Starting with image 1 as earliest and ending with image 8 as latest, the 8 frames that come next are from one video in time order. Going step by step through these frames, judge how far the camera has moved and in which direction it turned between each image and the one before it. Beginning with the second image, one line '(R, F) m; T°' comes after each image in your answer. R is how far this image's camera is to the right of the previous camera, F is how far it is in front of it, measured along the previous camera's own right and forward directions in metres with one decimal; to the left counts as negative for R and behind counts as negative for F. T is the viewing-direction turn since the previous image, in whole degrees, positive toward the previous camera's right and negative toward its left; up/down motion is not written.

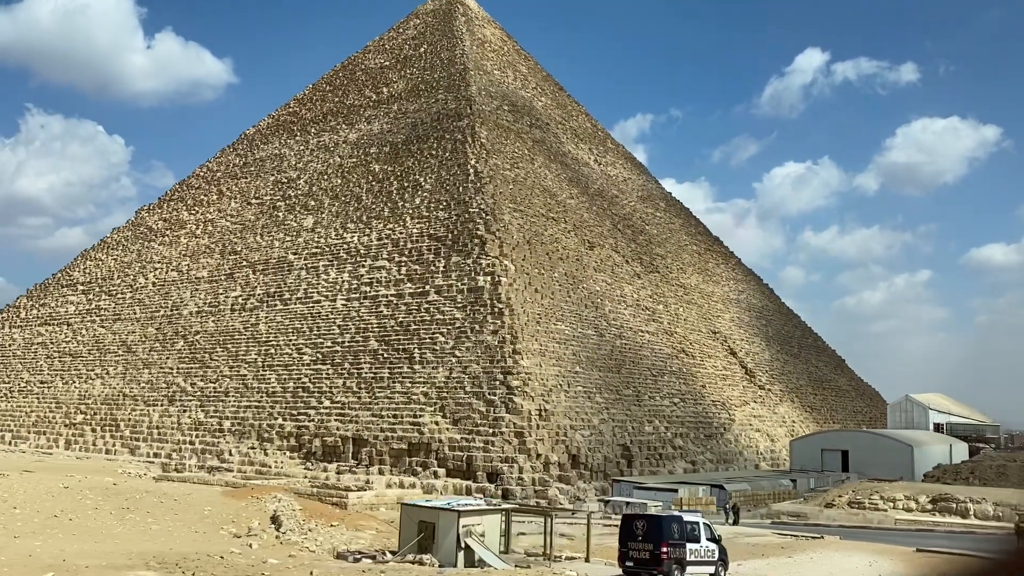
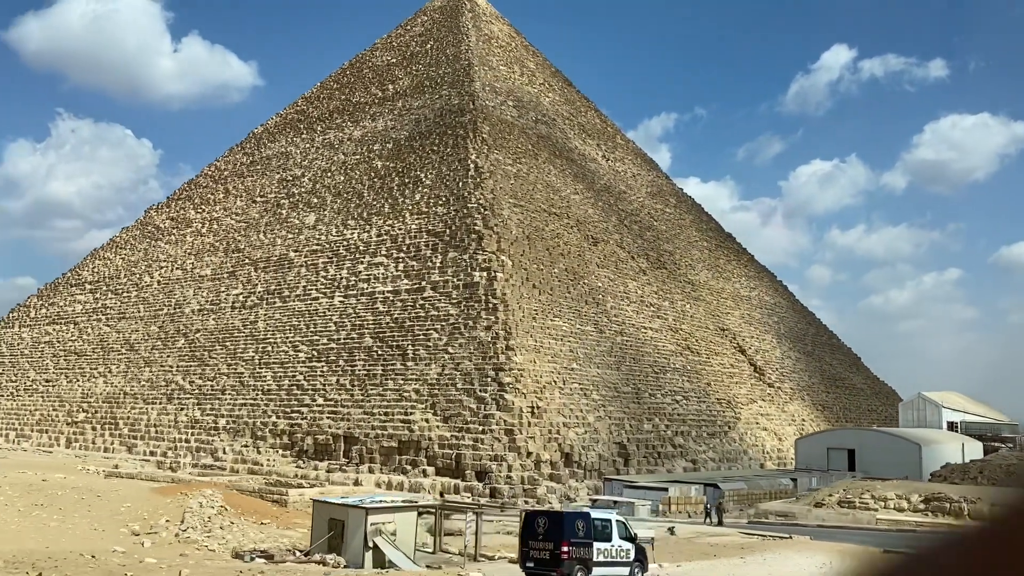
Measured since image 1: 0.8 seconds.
(+0.4, +0.3) m; -1°
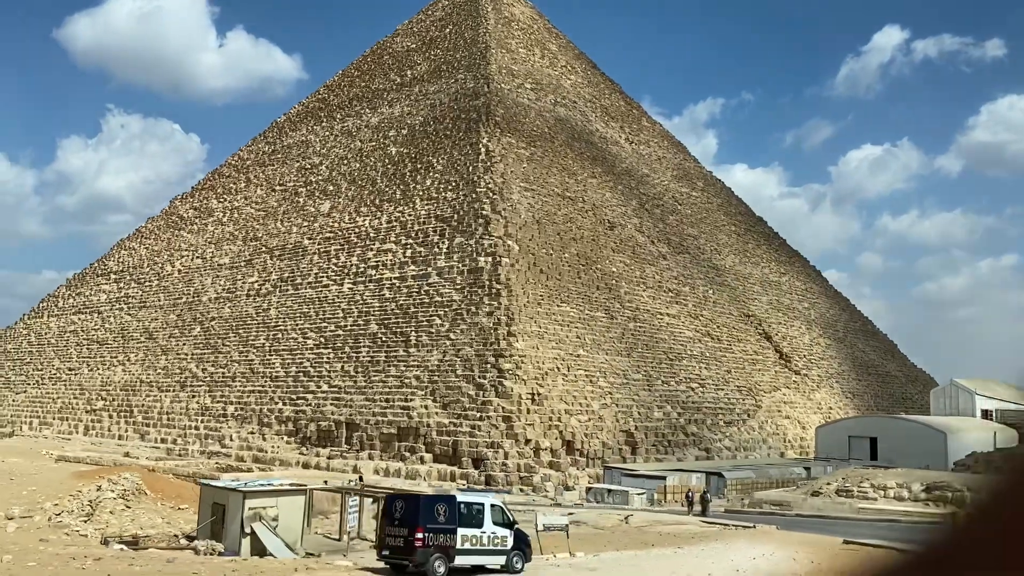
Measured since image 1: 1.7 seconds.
(+0.6, +0.3) m; -3°
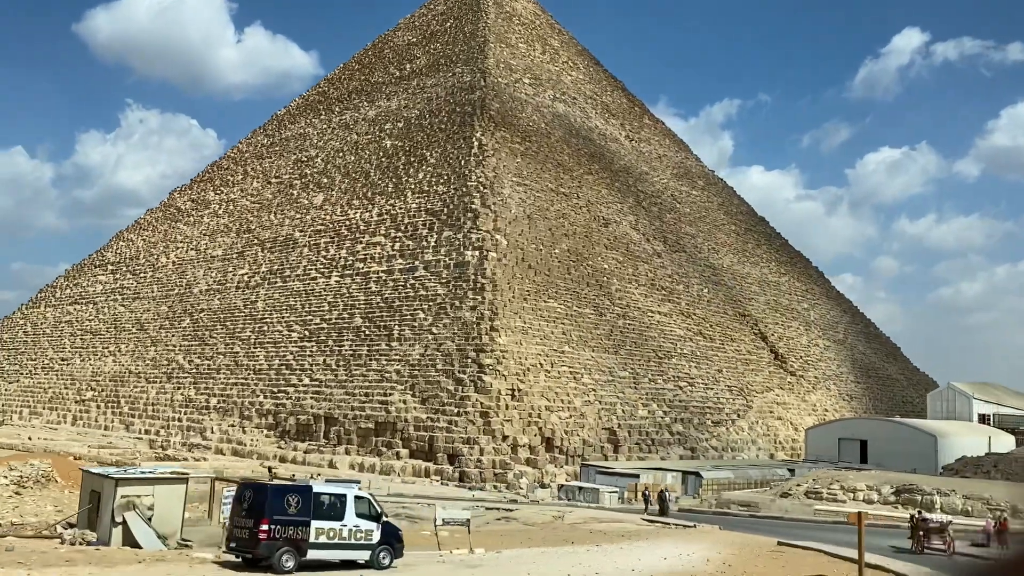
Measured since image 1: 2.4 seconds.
(+0.4, +0.2) m; -1°
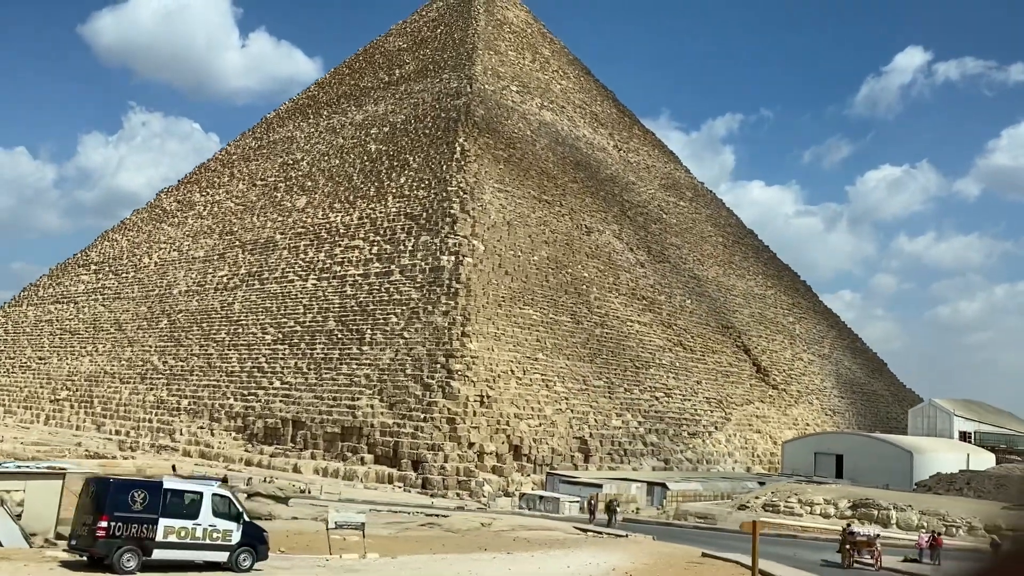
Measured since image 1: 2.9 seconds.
(+0.4, +0.1) m; 0°
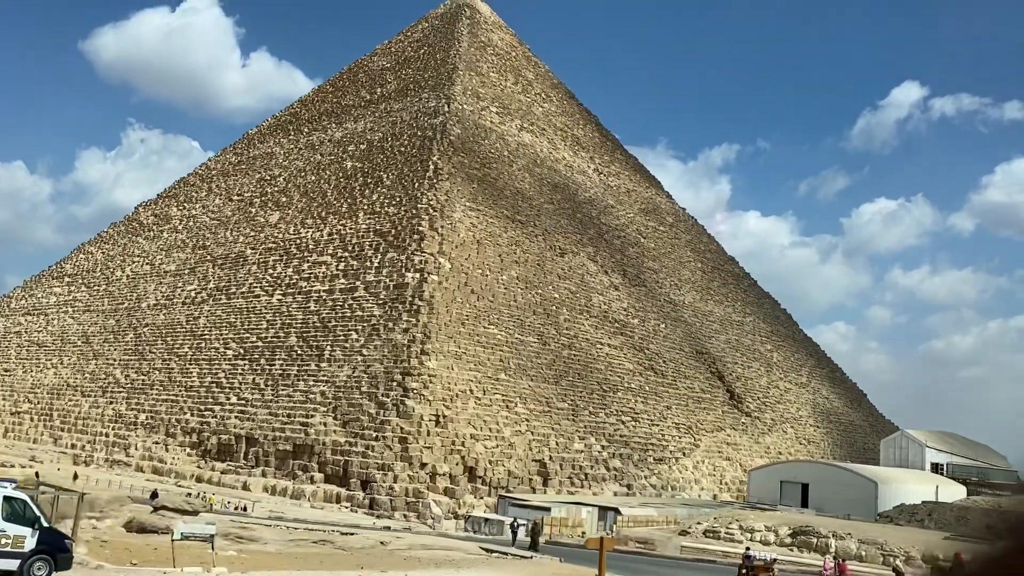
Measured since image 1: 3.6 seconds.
(+0.5, +0.2) m; 0°
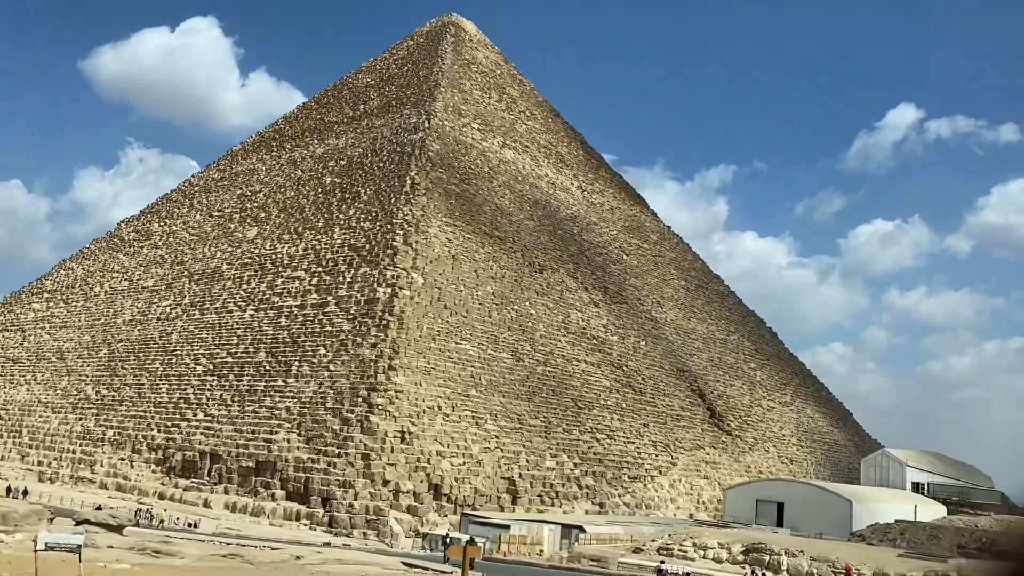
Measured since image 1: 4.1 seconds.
(+0.4, +0.1) m; 0°
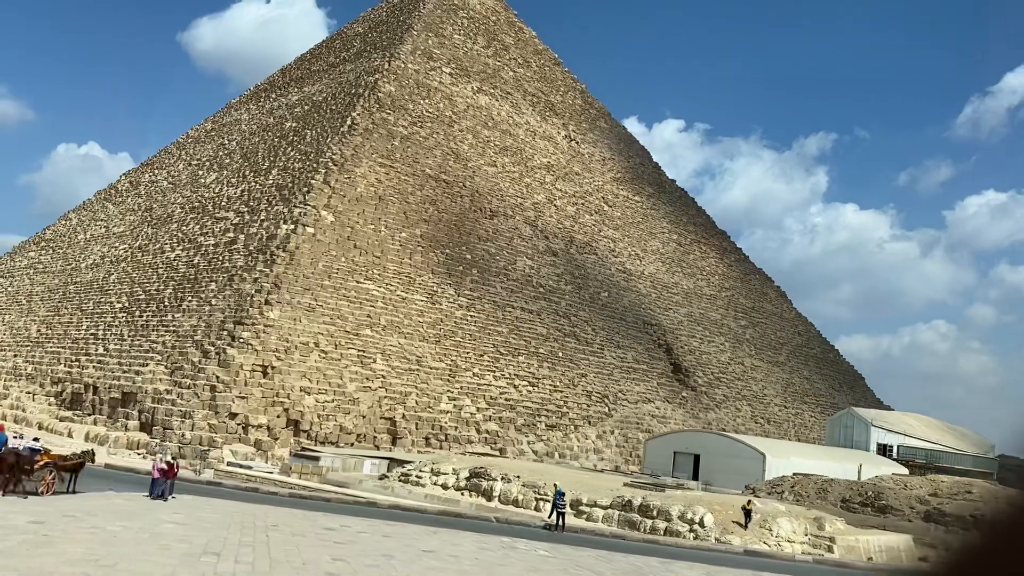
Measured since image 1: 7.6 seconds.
(+2.6, +0.7) m; -5°
